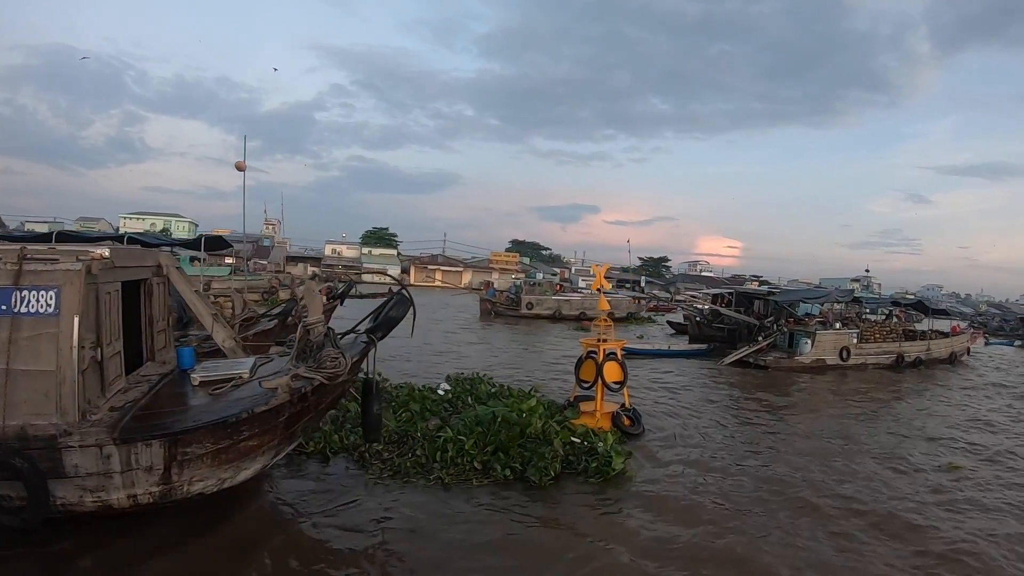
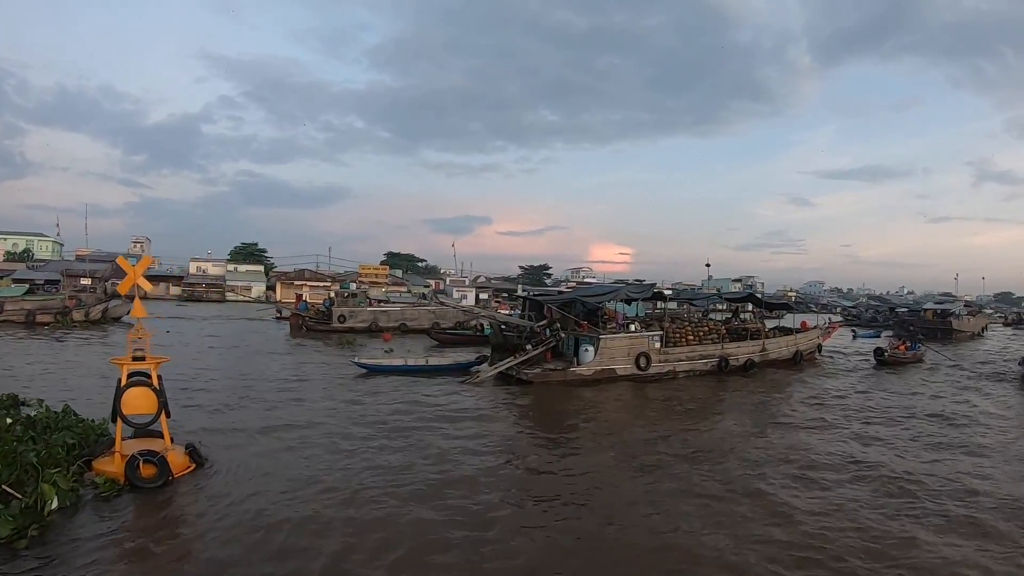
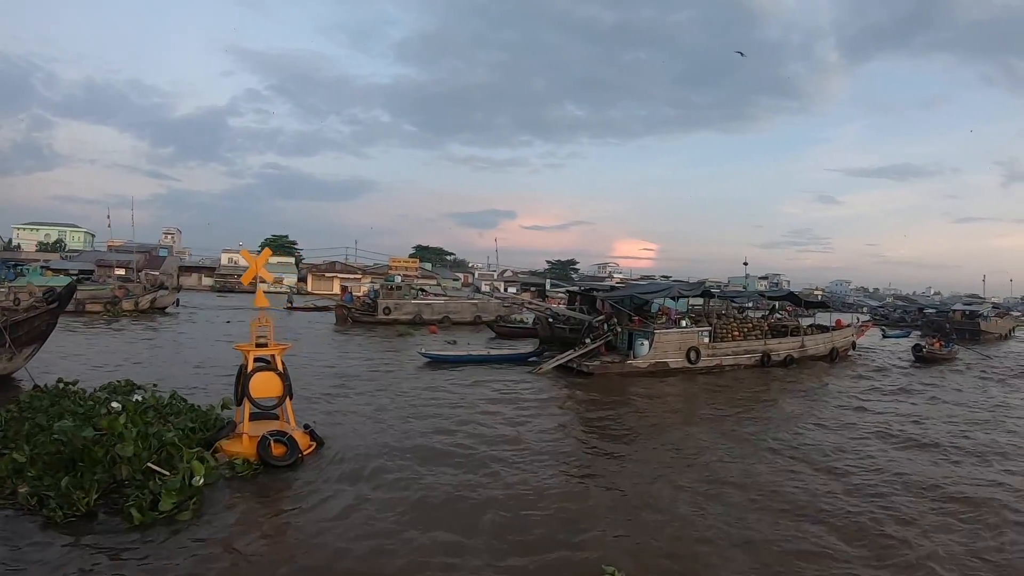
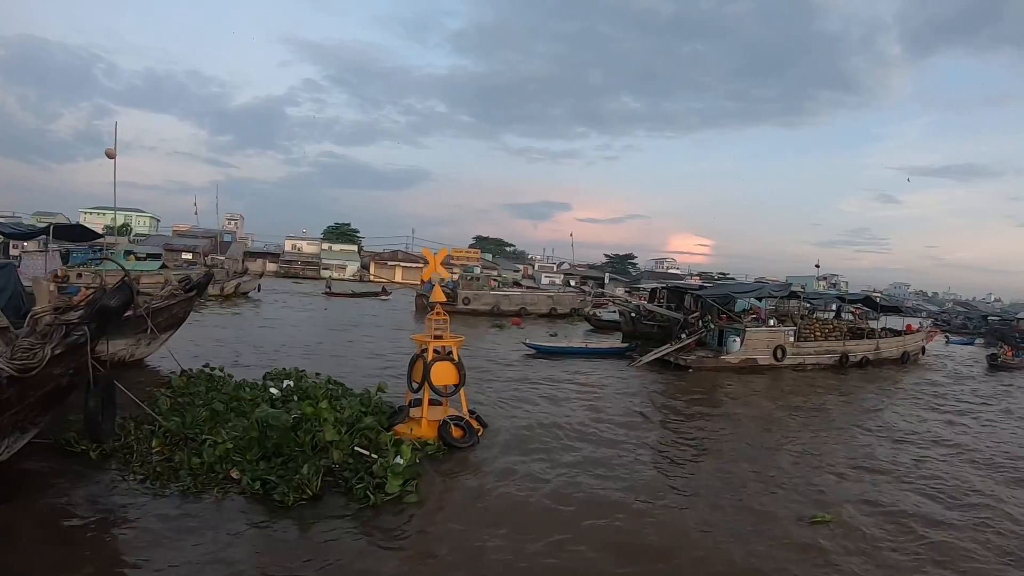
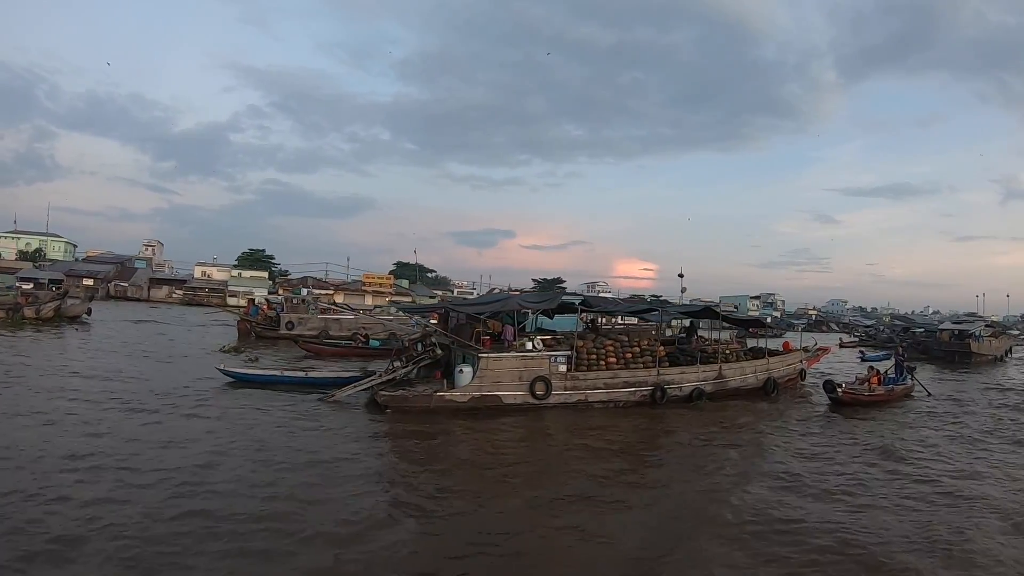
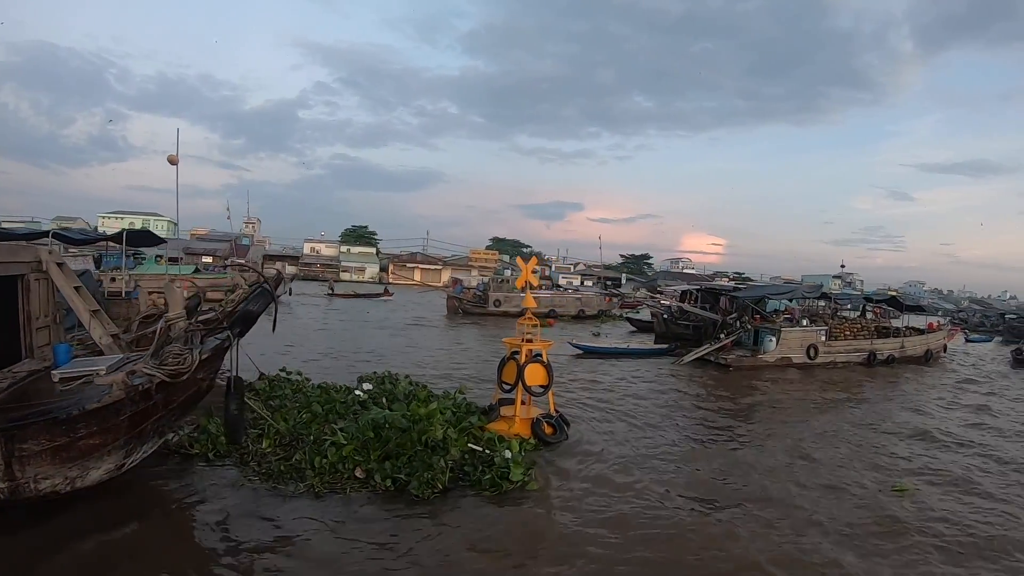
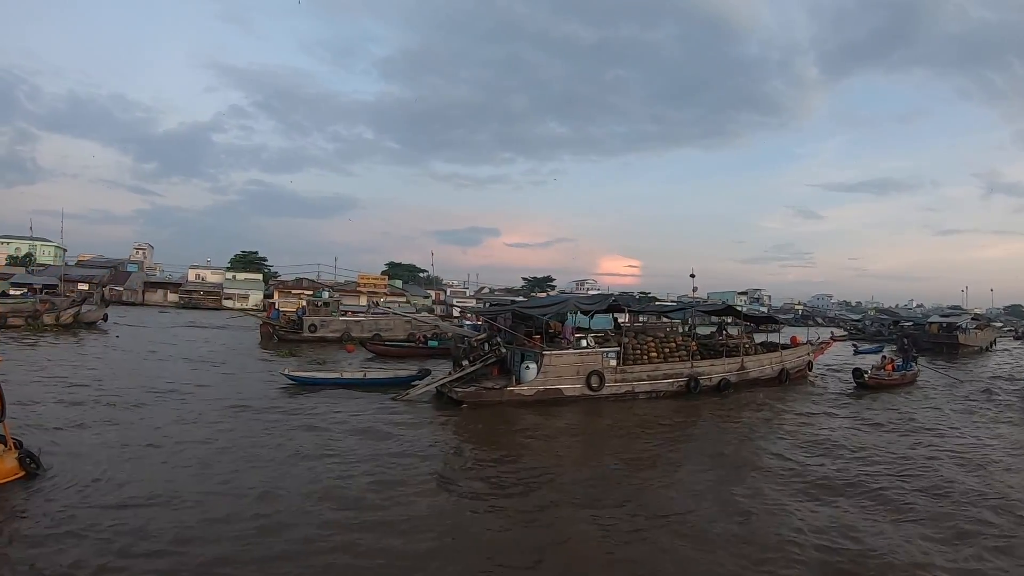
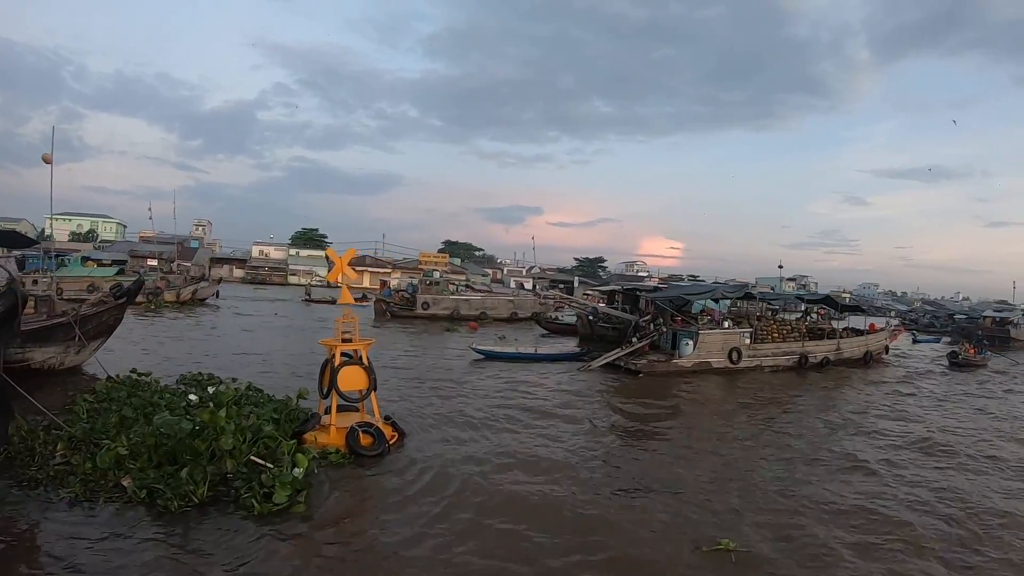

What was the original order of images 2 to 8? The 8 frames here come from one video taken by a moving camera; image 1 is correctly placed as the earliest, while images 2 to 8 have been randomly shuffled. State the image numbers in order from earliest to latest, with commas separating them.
6, 4, 8, 3, 2, 7, 5
